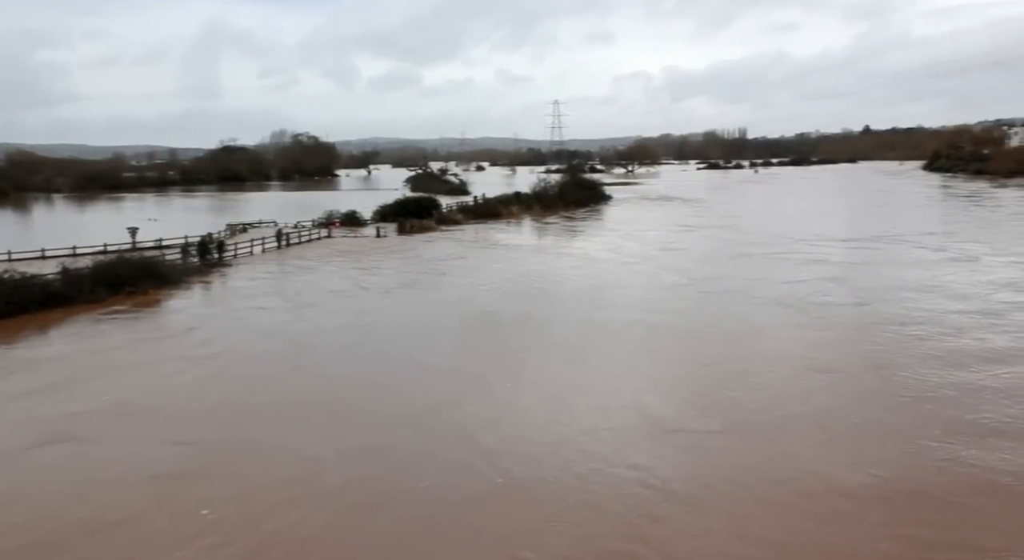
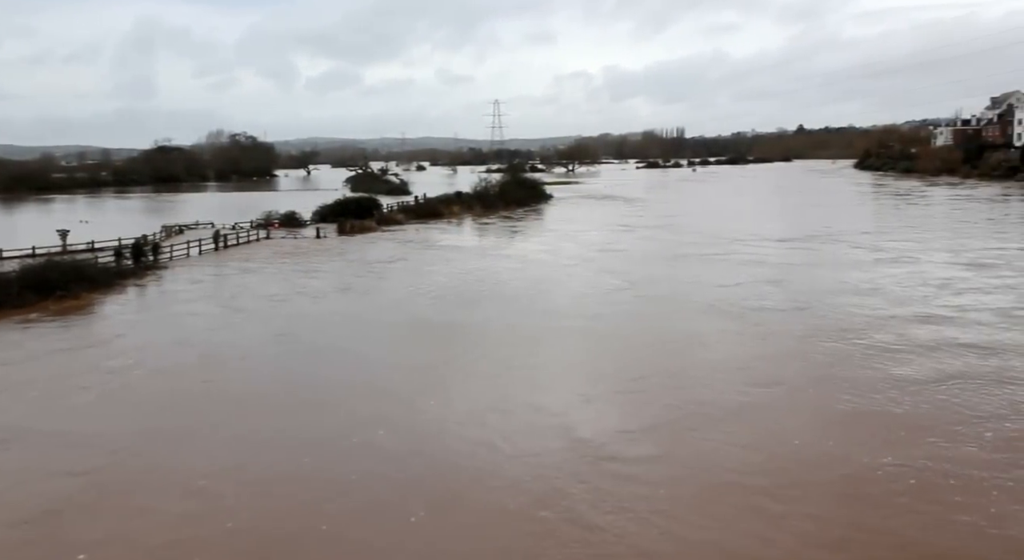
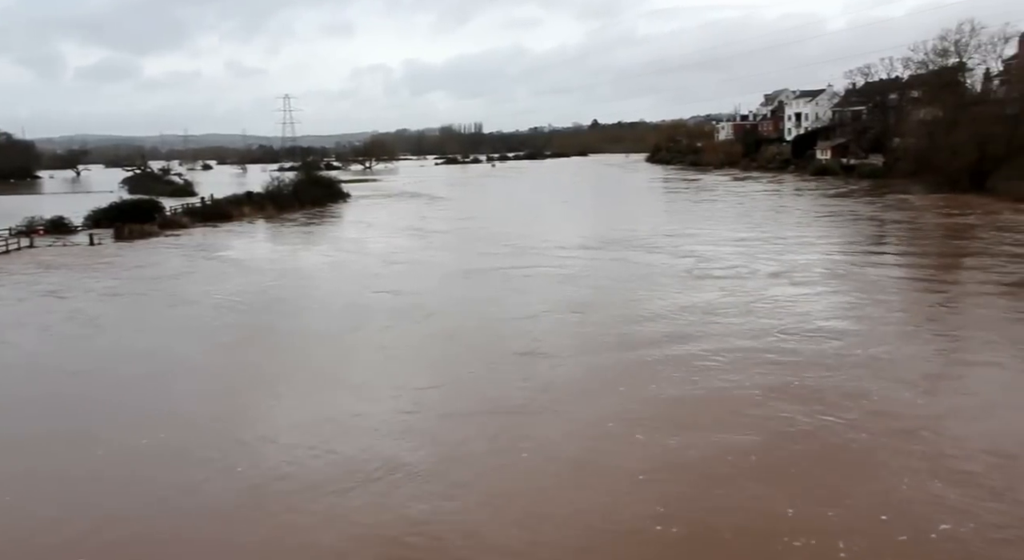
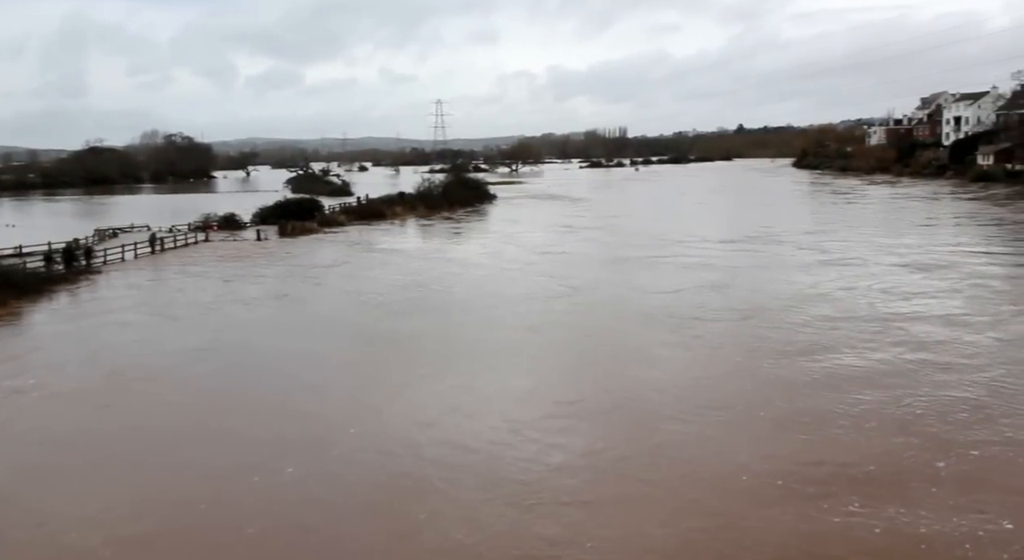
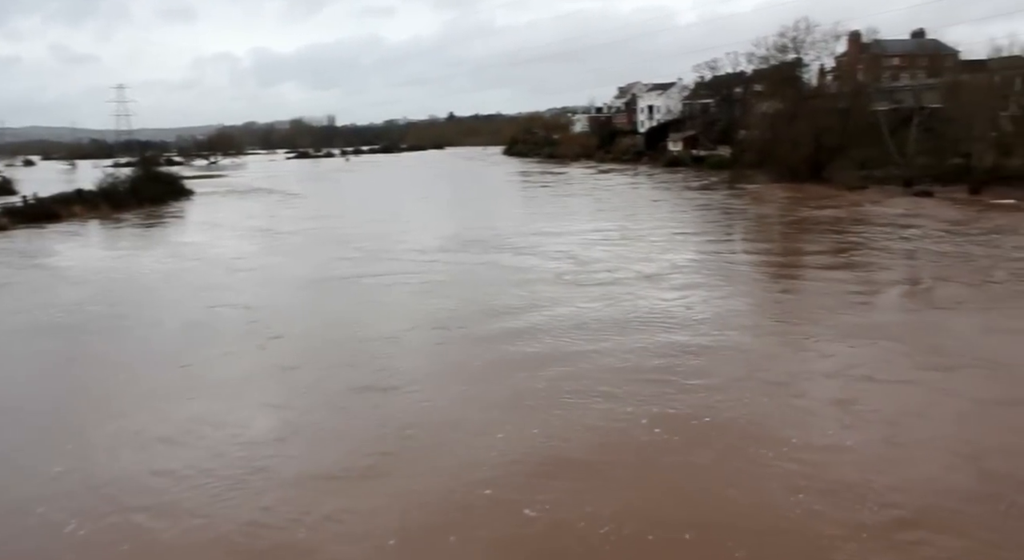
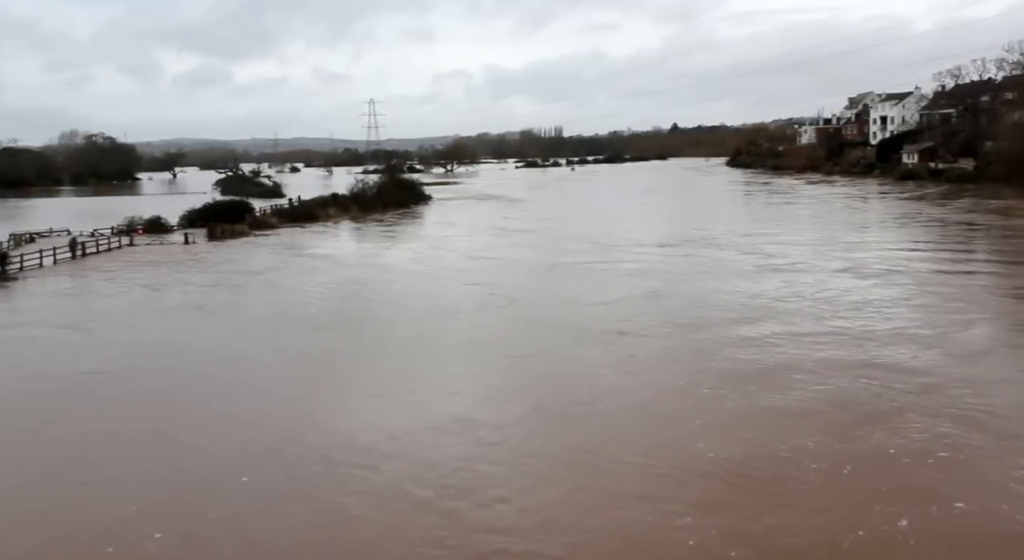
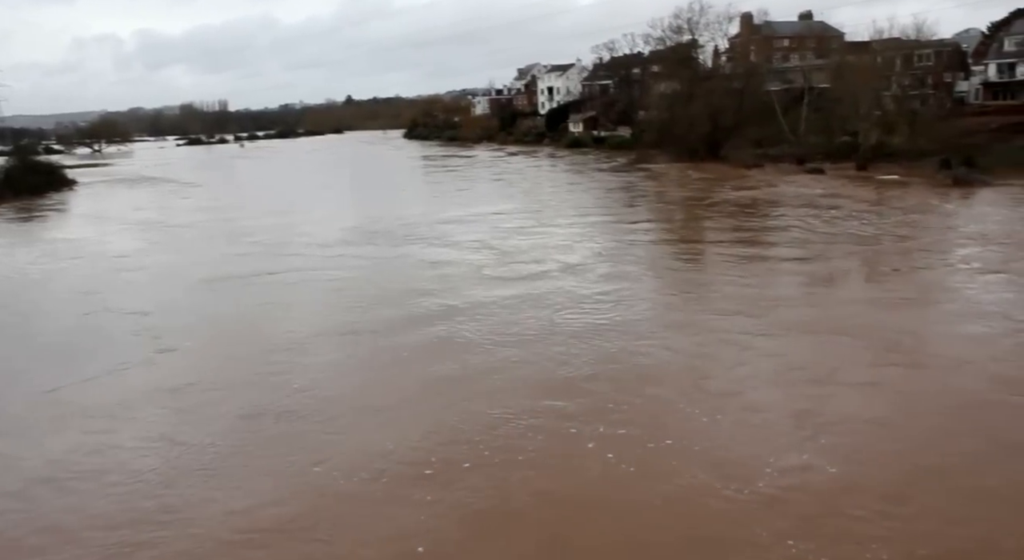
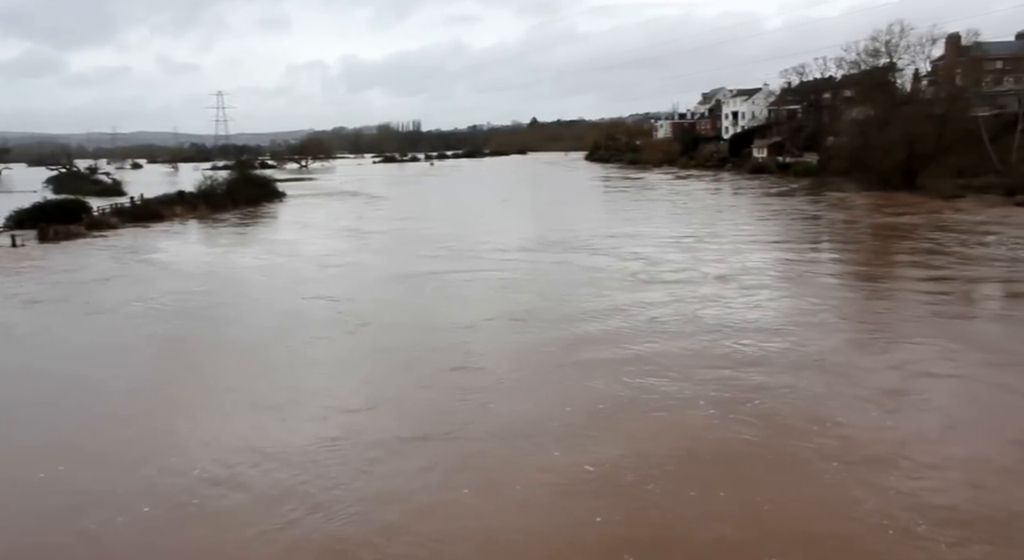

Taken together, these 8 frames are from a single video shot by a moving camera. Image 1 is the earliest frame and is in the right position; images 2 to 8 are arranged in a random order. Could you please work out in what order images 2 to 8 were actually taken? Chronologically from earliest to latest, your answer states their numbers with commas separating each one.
2, 4, 6, 3, 8, 5, 7
